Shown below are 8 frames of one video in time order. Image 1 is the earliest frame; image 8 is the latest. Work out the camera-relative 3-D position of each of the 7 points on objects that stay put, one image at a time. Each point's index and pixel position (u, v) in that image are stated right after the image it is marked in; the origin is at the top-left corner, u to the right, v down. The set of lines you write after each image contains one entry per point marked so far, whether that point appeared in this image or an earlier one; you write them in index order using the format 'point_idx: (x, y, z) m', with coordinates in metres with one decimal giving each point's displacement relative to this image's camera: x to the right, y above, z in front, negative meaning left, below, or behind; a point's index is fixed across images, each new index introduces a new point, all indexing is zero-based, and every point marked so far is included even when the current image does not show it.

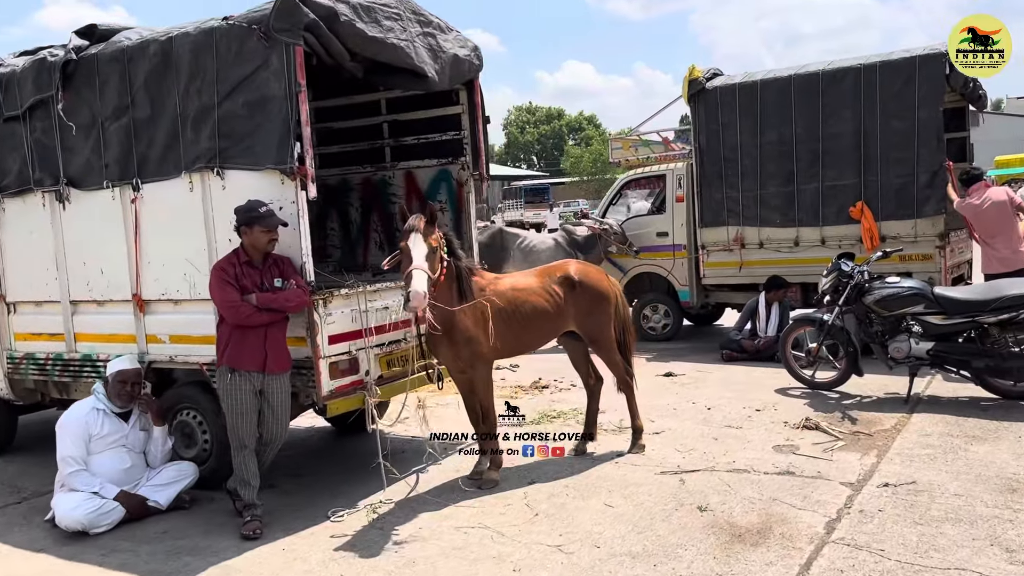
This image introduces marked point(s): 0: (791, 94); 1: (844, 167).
0: (+2.6, +1.8, +8.1) m
1: (+3.0, +1.1, +7.9) m
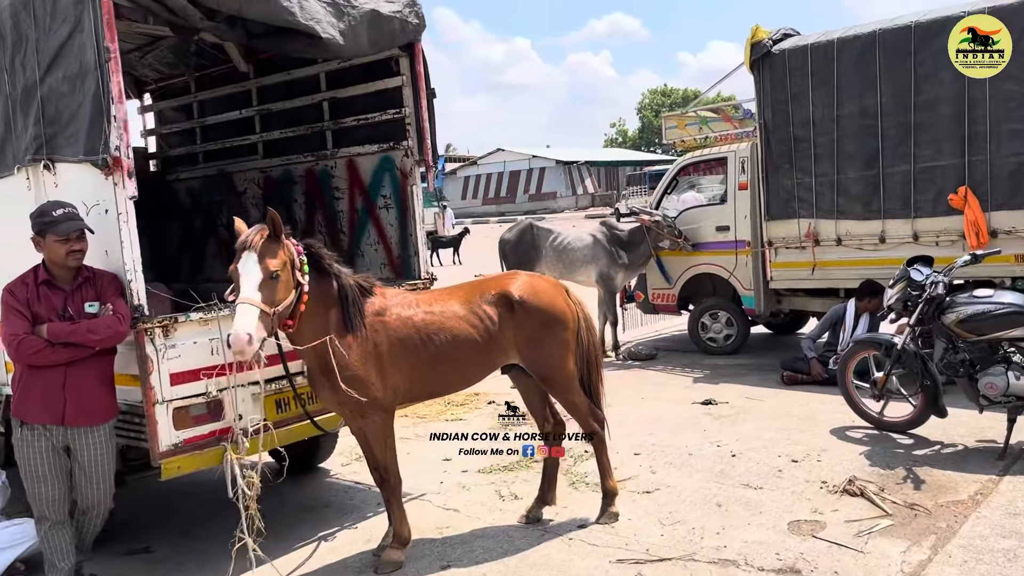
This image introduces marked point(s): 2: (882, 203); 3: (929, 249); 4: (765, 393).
0: (+2.7, +1.7, +6.5) m
1: (+3.1, +1.1, +6.3) m
2: (+2.8, +0.7, +6.6) m
3: (+3.1, +0.3, +6.4) m
4: (+1.9, -0.8, +6.3) m
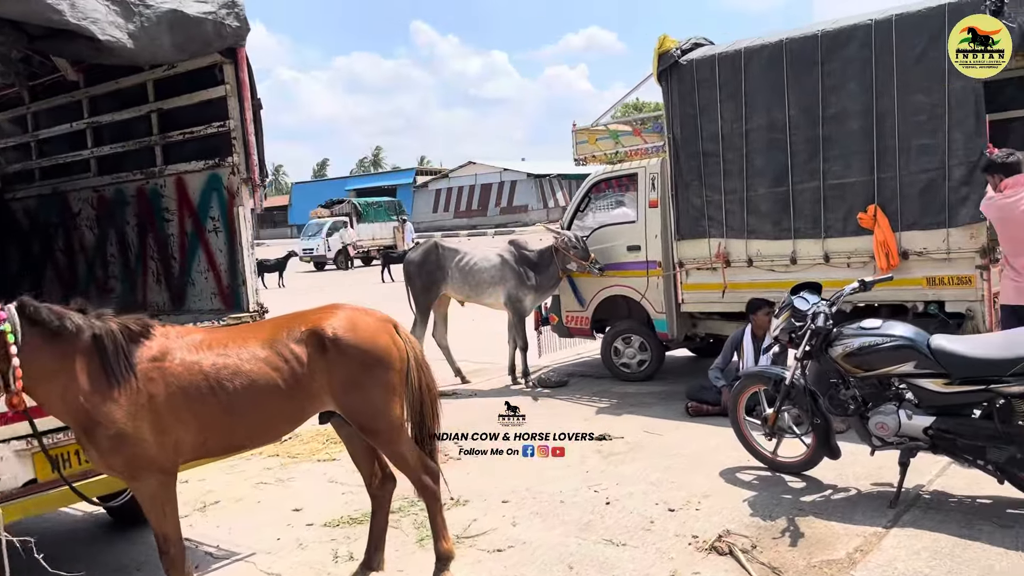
0: (+1.9, +1.6, +6.1) m
1: (+2.3, +0.9, +5.9) m
2: (+2.0, +0.5, +6.2) m
3: (+2.3, +0.1, +6.1) m
4: (+1.1, -0.9, +5.9) m
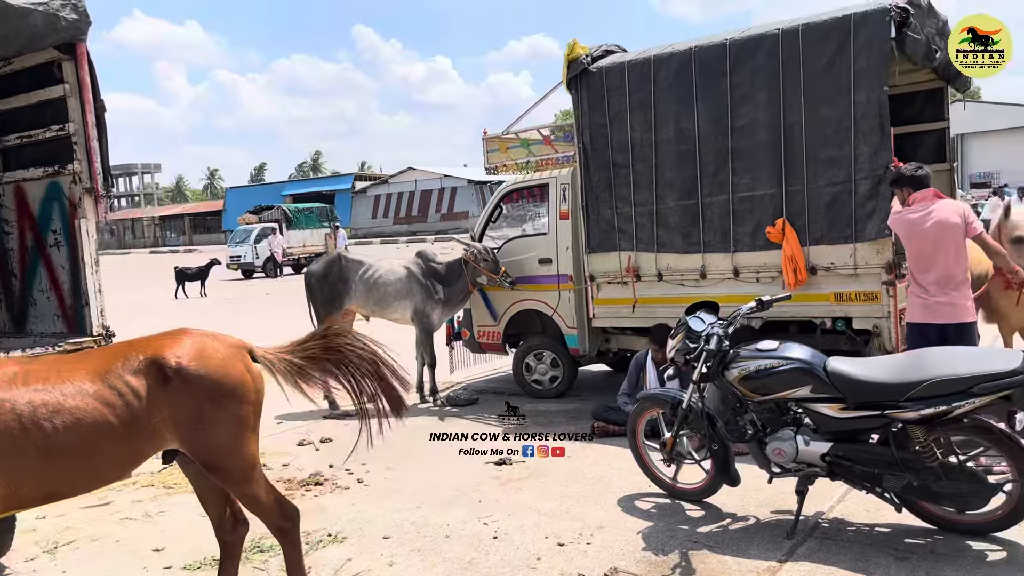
0: (+1.2, +1.5, +6.0) m
1: (+1.6, +0.8, +5.8) m
2: (+1.3, +0.4, +6.1) m
3: (+1.6, 0.0, +5.9) m
4: (+0.4, -1.0, +5.7) m
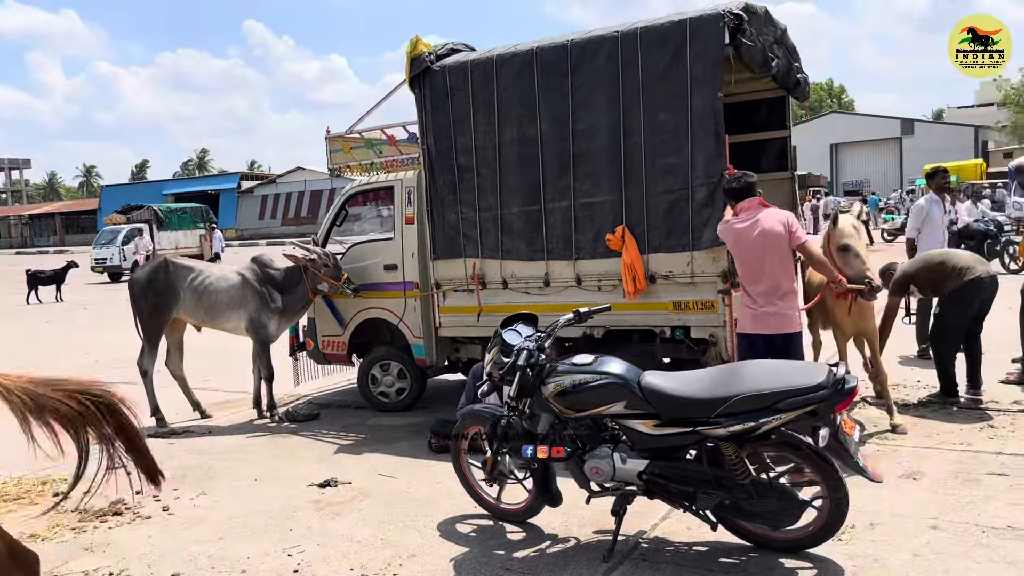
0: (+0.1, +1.4, +5.8) m
1: (+0.6, +0.7, +5.6) m
2: (+0.2, +0.3, +5.9) m
3: (+0.5, 0.0, +5.8) m
4: (-0.7, -1.1, +5.4) m
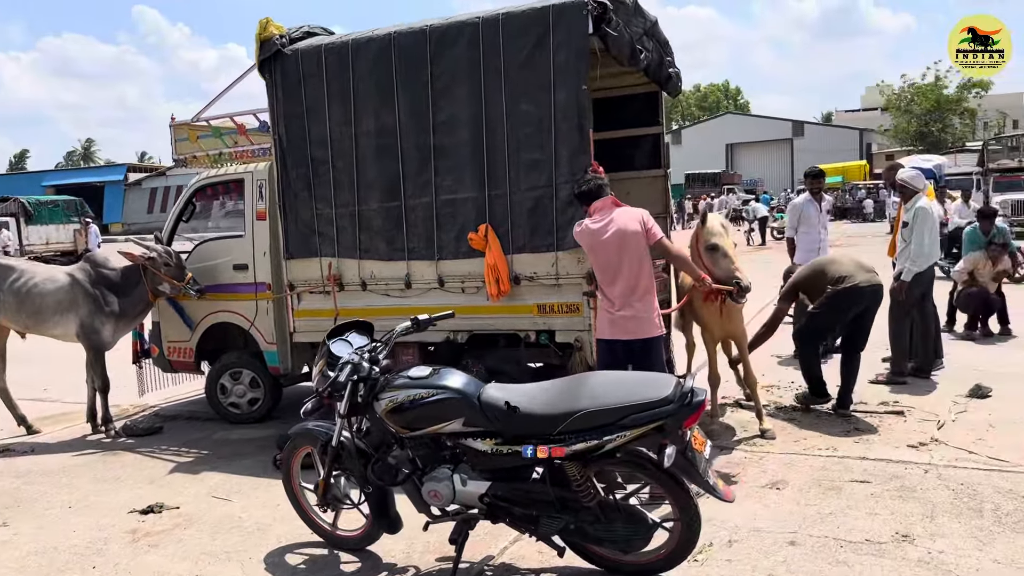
0: (-0.8, +1.4, +5.4) m
1: (-0.3, +0.7, +5.3) m
2: (-0.7, +0.3, +5.5) m
3: (-0.4, -0.1, +5.4) m
4: (-1.5, -1.1, +4.9) m
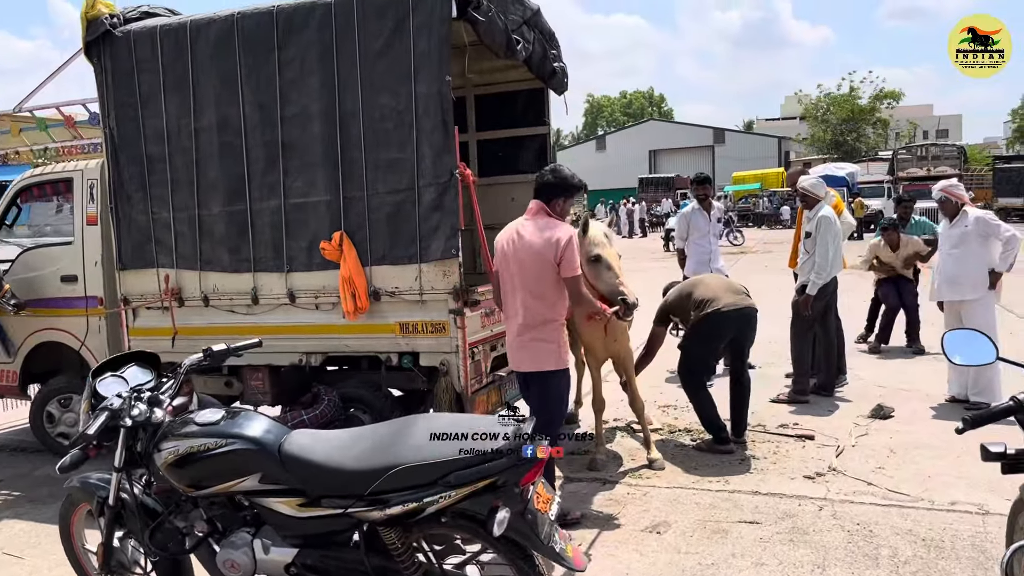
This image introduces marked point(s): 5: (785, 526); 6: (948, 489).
0: (-1.5, +1.3, +4.7) m
1: (-1.1, +0.6, +4.7) m
2: (-1.5, +0.2, +4.8) m
3: (-1.1, -0.1, +4.8) m
4: (-2.2, -1.2, +4.2) m
5: (+1.3, -1.1, +4.0) m
6: (+2.2, -1.0, +4.4) m
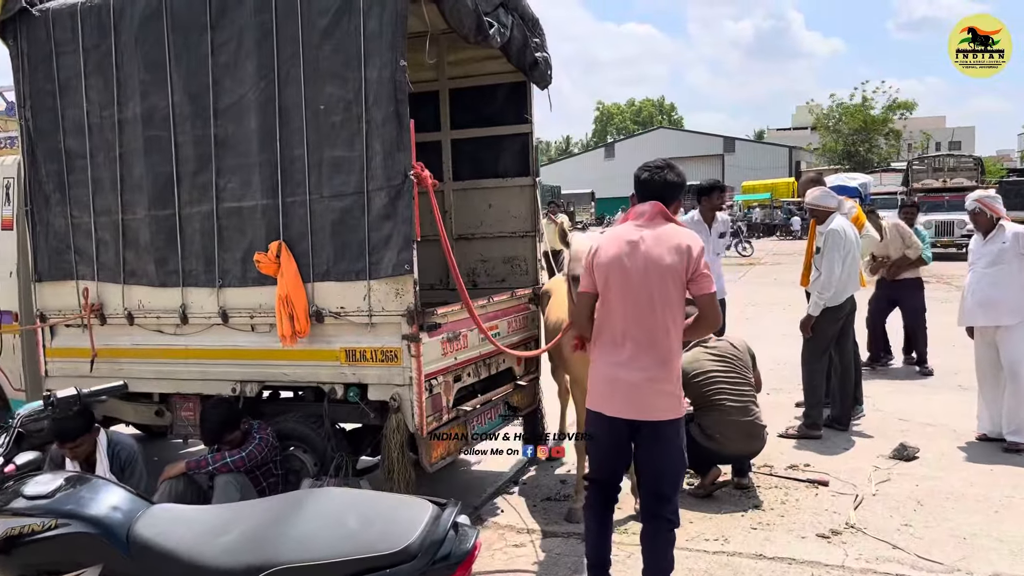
0: (-1.7, +1.2, +4.1) m
1: (-1.2, +0.5, +4.0) m
2: (-1.6, +0.1, +4.2) m
3: (-1.3, -0.2, +4.2) m
4: (-2.4, -1.3, +3.5) m
5: (+1.1, -1.2, +3.3) m
6: (+2.0, -1.1, +3.7) m
